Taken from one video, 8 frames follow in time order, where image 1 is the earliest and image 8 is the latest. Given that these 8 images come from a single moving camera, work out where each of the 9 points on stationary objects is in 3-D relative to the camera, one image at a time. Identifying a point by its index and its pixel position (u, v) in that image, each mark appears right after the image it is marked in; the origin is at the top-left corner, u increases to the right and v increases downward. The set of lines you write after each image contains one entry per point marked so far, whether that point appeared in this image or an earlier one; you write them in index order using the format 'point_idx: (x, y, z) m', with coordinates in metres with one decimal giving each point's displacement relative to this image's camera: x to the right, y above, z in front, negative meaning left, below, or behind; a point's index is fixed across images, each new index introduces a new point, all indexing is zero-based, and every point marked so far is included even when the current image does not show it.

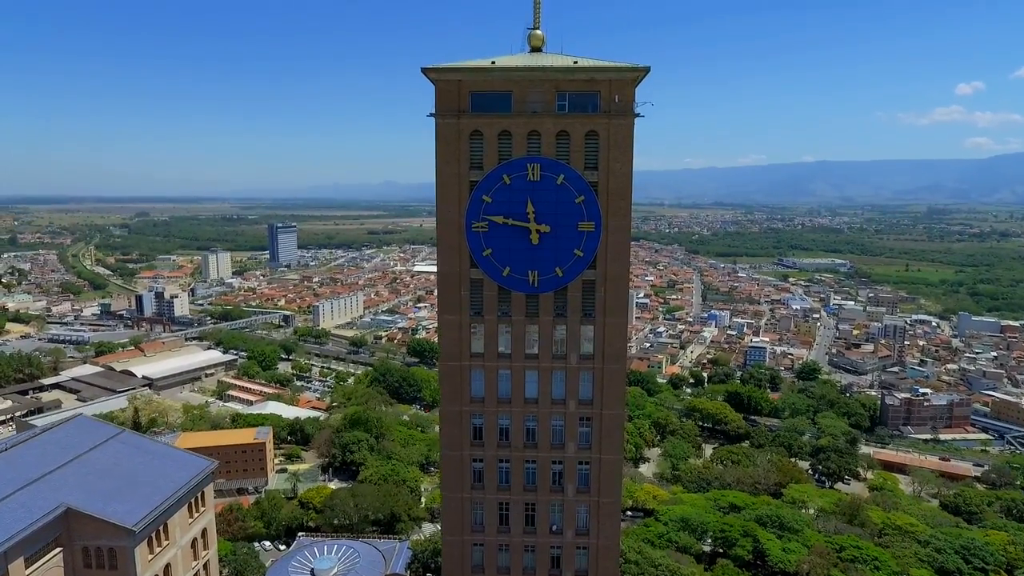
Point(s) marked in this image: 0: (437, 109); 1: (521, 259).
0: (-2.1, +5.0, +17.3) m
1: (+0.2, +0.8, +17.7) m
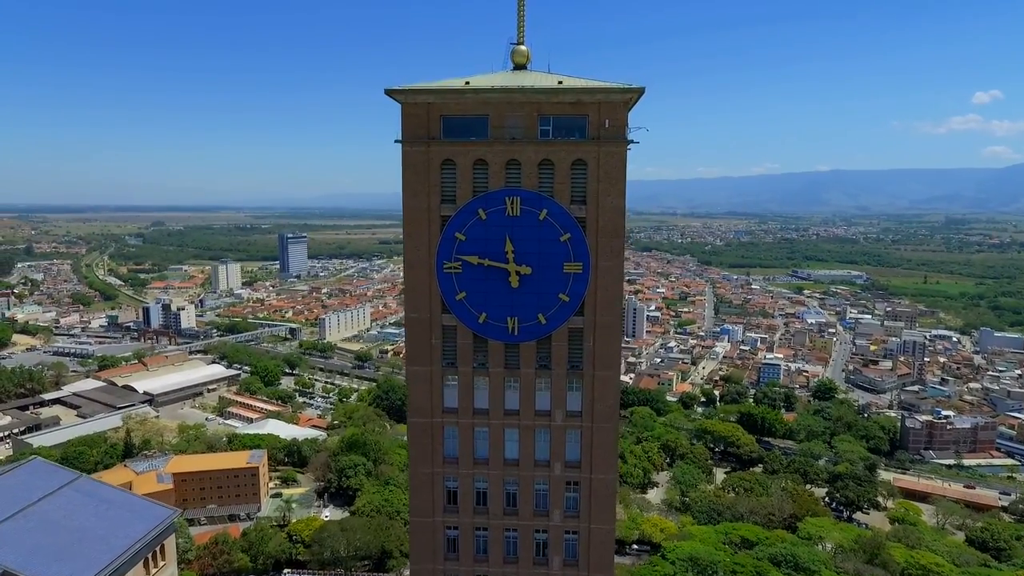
0: (-2.7, +3.7, +15.3) m
1: (-0.3, -0.4, +15.7) m
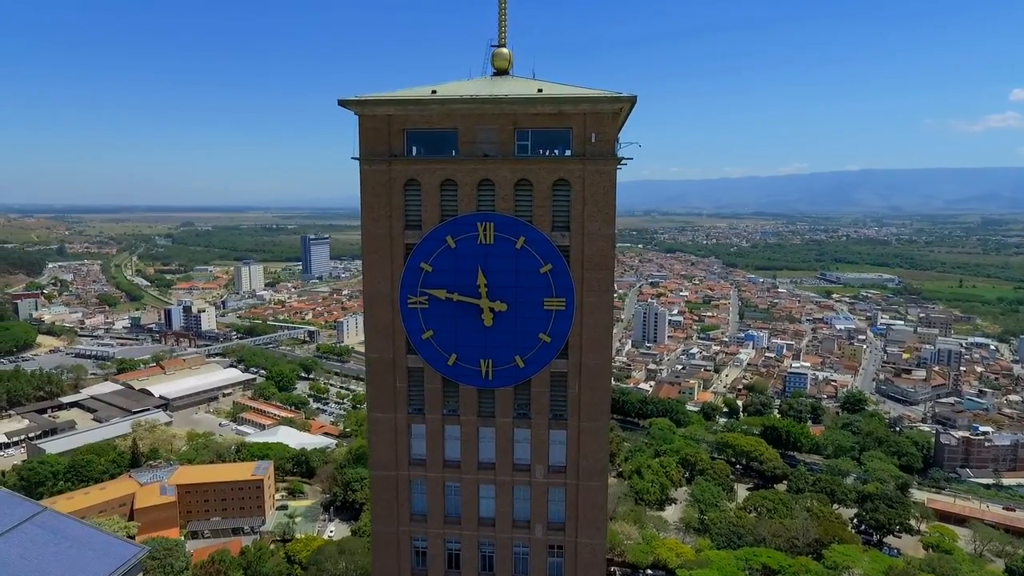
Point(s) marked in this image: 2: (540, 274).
0: (-3.3, +2.9, +13.5) m
1: (-0.9, -1.3, +13.7) m
2: (+0.6, +0.3, +13.4) m
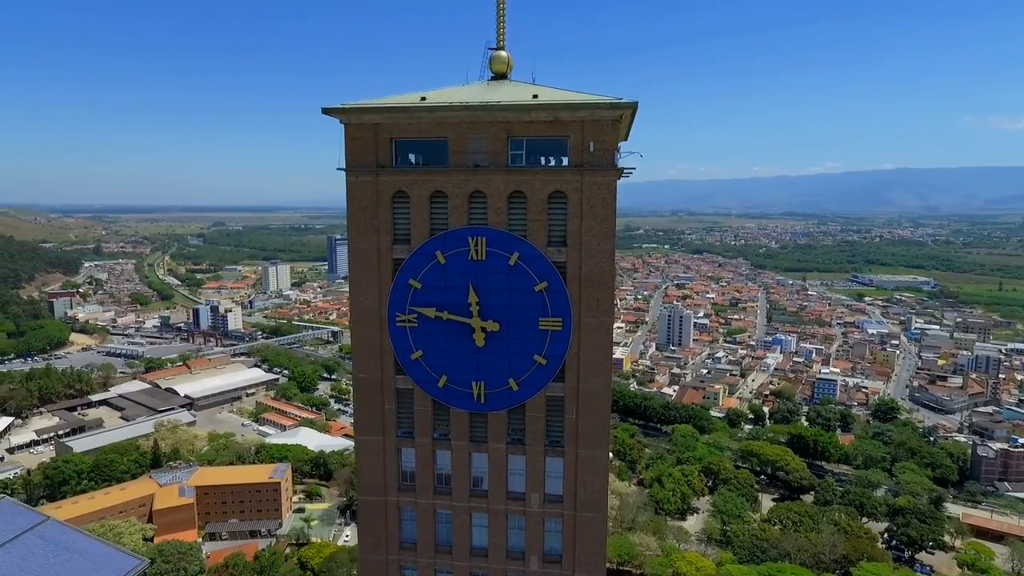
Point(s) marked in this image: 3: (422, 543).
0: (-3.4, +2.6, +12.8) m
1: (-1.1, -1.6, +13.0) m
2: (+0.5, -0.1, +12.5) m
3: (-2.0, -5.6, +13.7) m
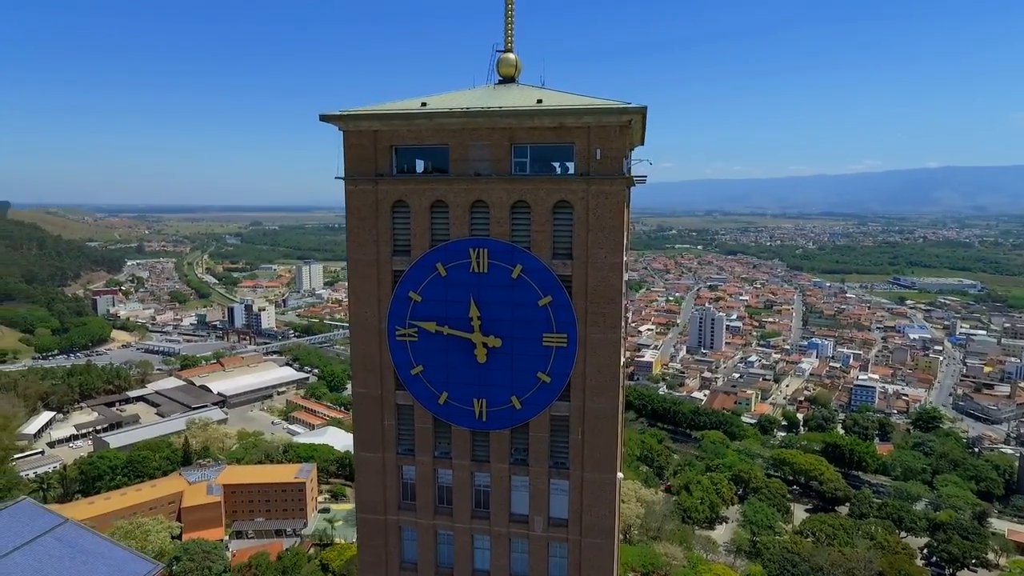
0: (-3.3, +2.3, +12.4) m
1: (-1.0, -1.9, +12.5) m
2: (+0.5, -0.4, +12.0) m
3: (-1.9, -5.9, +13.2) m
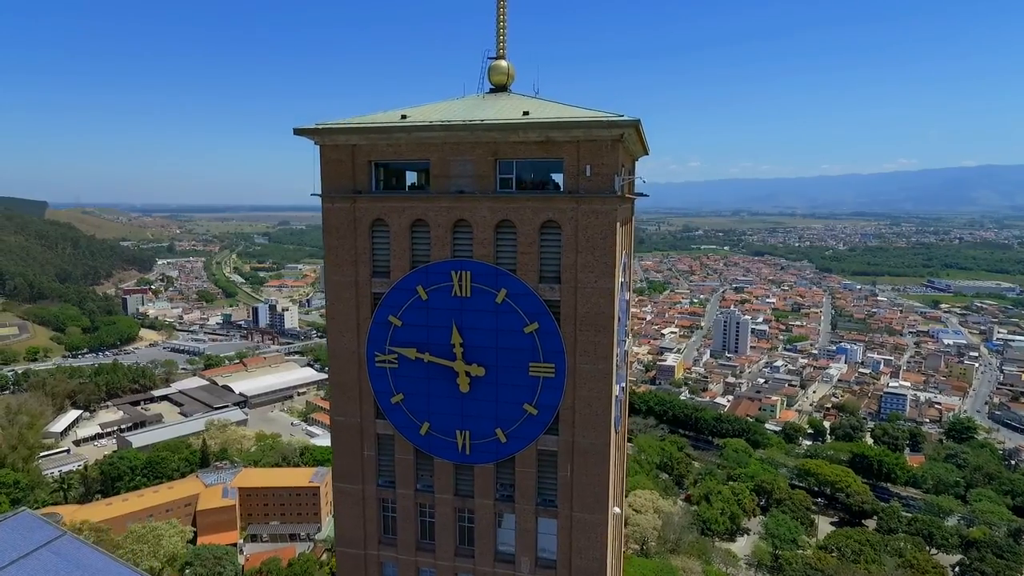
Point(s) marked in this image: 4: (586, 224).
0: (-3.6, +1.9, +11.7) m
1: (-1.3, -2.3, +11.7) m
2: (+0.2, -0.8, +11.1) m
3: (-2.2, -6.3, +12.5) m
4: (+1.3, +1.1, +10.7) m
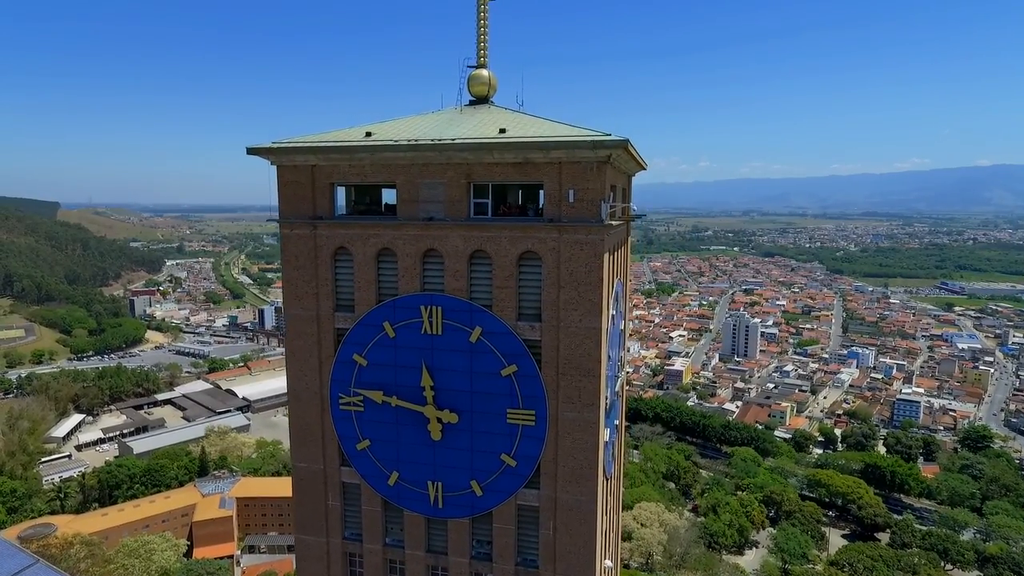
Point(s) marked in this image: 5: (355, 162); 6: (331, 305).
0: (-3.9, +1.3, +10.6) m
1: (-1.7, -2.9, +10.6) m
2: (-0.2, -1.4, +10.0) m
3: (-2.6, -6.9, +11.4) m
4: (+0.9, +0.5, +9.6) m
5: (-2.6, +2.0, +10.2) m
6: (-3.1, -0.3, +10.7) m
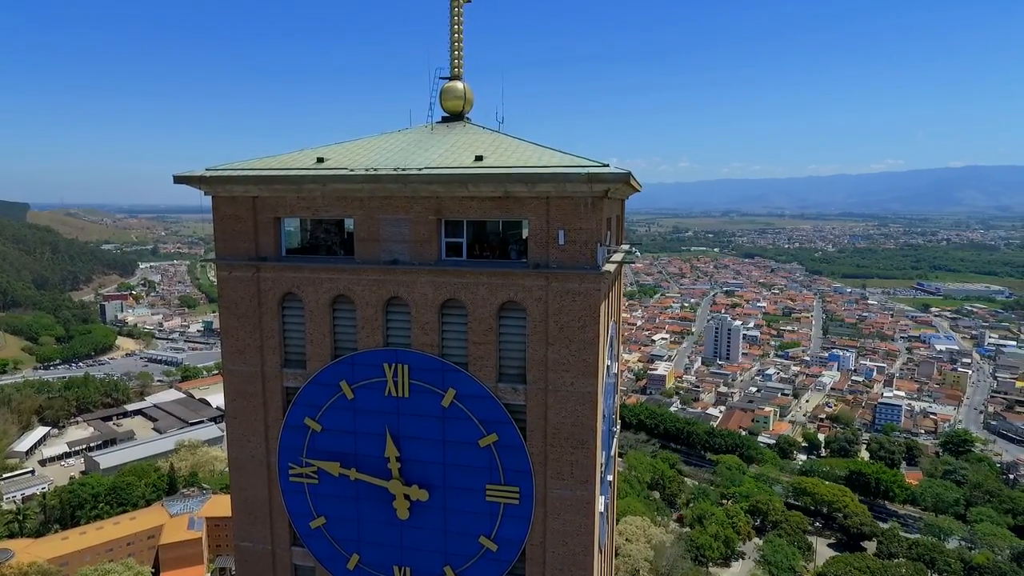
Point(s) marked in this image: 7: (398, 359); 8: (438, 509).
0: (-4.2, +0.5, +9.0) m
1: (-1.9, -3.7, +9.0) m
2: (-0.4, -2.2, +8.5) m
3: (-2.8, -7.7, +9.8) m
4: (+0.6, -0.2, +8.1) m
5: (-2.8, +1.3, +8.6) m
6: (-3.4, -1.0, +9.1) m
7: (-1.6, -1.0, +8.6) m
8: (-1.1, -3.1, +8.7) m
